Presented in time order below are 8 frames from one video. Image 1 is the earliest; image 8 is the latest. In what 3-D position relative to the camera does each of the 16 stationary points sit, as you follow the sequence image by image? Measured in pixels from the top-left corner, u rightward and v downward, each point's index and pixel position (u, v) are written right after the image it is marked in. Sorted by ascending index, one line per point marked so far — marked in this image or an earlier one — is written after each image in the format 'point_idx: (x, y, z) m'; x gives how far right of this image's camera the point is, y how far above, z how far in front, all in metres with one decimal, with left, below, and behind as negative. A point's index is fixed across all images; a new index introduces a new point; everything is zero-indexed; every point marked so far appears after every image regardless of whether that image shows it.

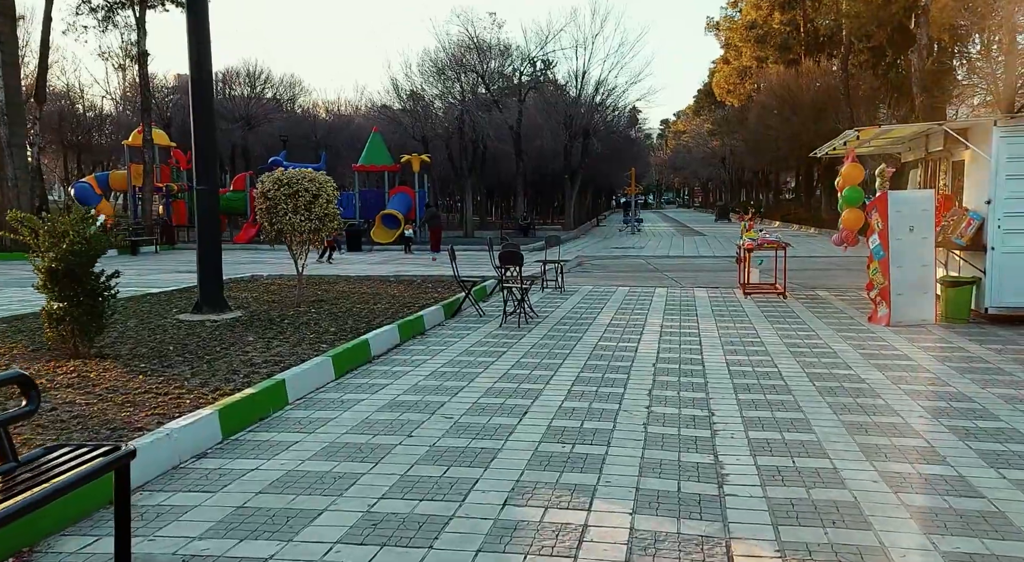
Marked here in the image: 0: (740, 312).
0: (+3.1, -0.4, +12.4) m
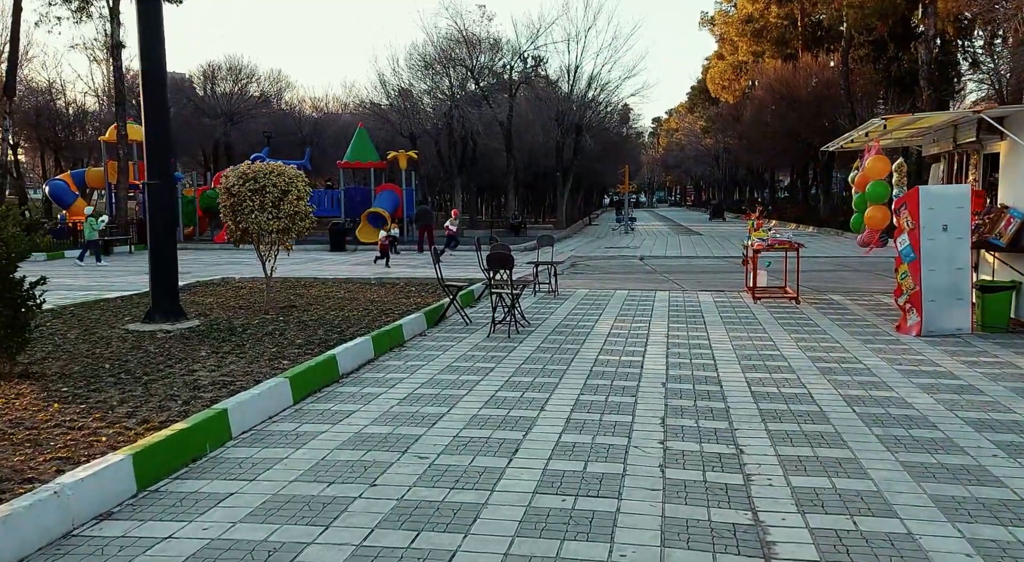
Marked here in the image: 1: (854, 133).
0: (+3.0, -0.5, +11.3) m
1: (+4.4, +1.9, +11.6) m
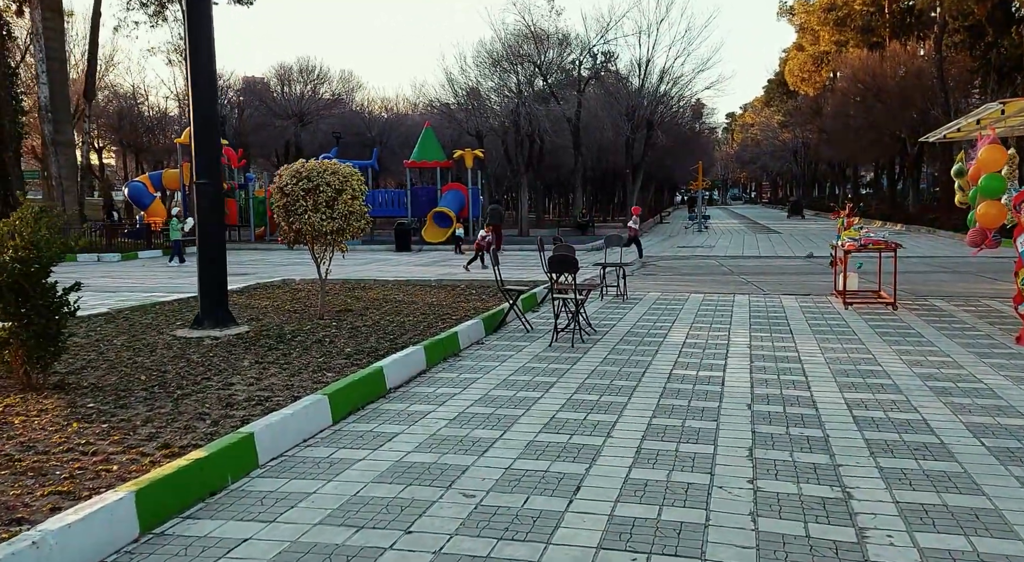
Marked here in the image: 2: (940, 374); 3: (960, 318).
0: (+3.7, -0.5, +10.3) m
1: (+5.2, +1.8, +10.5) m
2: (+3.5, -0.8, +7.5) m
3: (+5.4, -0.4, +11.1) m
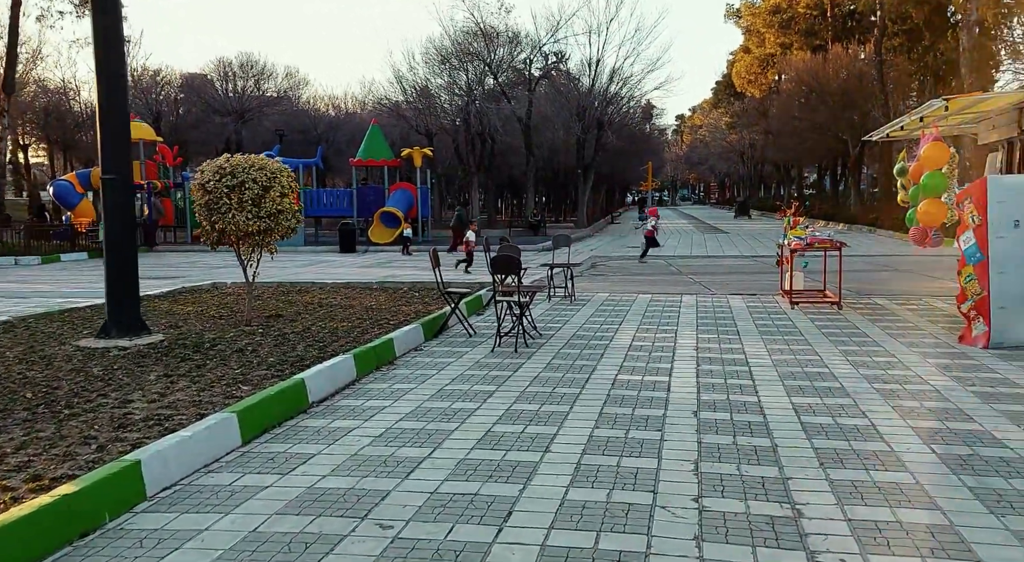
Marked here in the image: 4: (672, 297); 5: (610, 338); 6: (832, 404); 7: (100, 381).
0: (+3.1, -0.5, +10.1) m
1: (+4.5, +1.9, +10.4) m
2: (+3.0, -0.8, +7.3) m
3: (+4.7, -0.4, +10.9) m
4: (+2.4, -0.2, +13.4) m
5: (+1.0, -0.6, +9.5) m
6: (+2.2, -0.9, +6.4) m
7: (-3.0, -0.7, +6.7) m
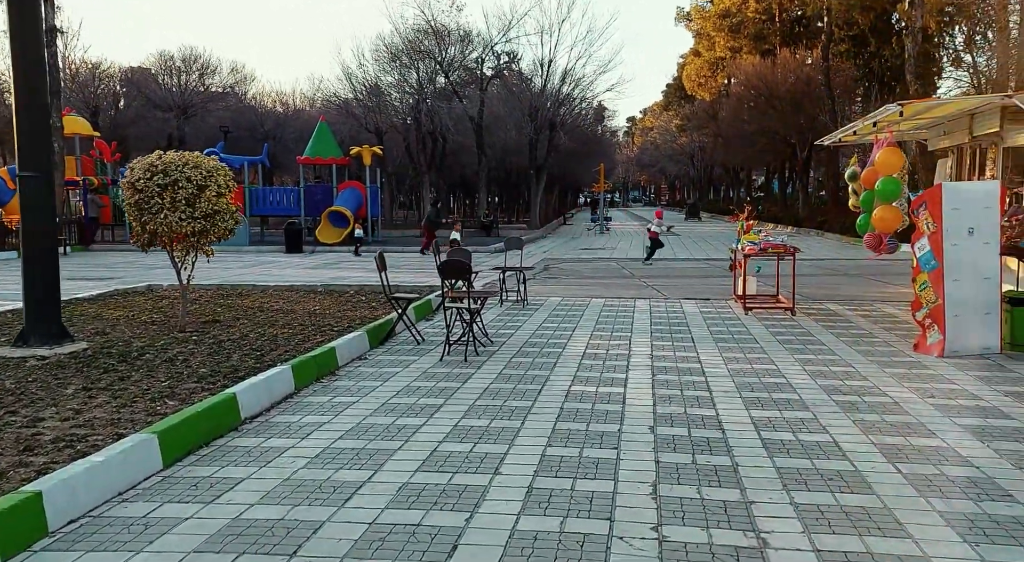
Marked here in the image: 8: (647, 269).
0: (+2.5, -0.6, +9.9) m
1: (+3.9, +1.8, +10.2) m
2: (+2.6, -0.8, +7.1) m
3: (+4.1, -0.5, +10.8) m
4: (+1.6, -0.3, +13.2) m
5: (+0.5, -0.7, +9.2) m
6: (+1.9, -0.9, +6.1) m
7: (-3.3, -0.8, +6.2) m
8: (+2.8, +0.2, +18.8) m
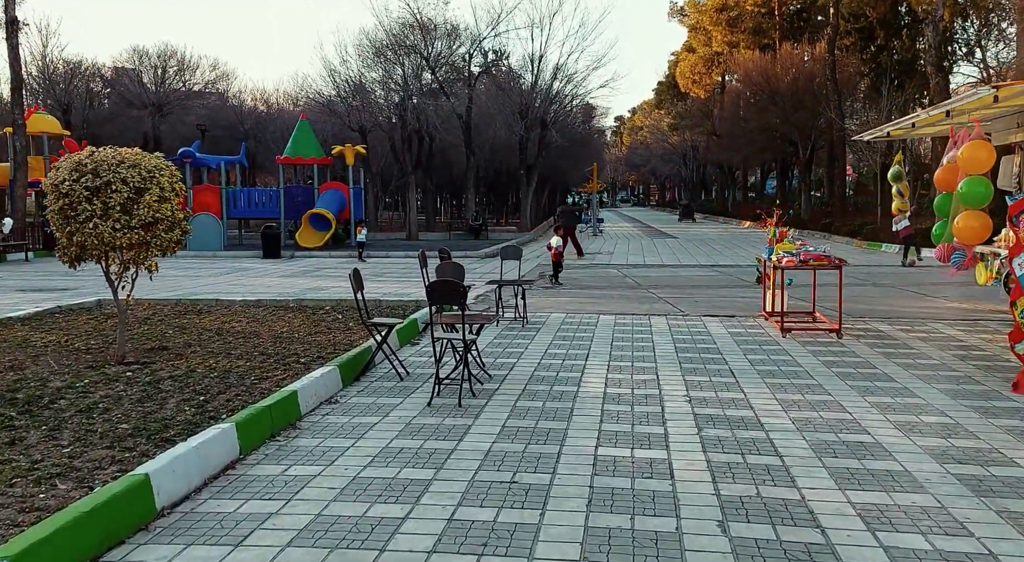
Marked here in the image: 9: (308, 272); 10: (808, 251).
0: (+2.6, -0.8, +8.3) m
1: (+4.0, +1.6, +8.7) m
2: (+2.7, -1.0, +5.5) m
3: (+4.1, -0.7, +9.3) m
4: (+1.6, -0.5, +11.6) m
5: (+0.5, -0.8, +7.6) m
6: (+2.0, -1.1, +4.6) m
7: (-3.3, -0.9, +4.5) m
8: (+2.7, +0.1, +17.3) m
9: (-4.2, +0.2, +18.3) m
10: (+3.5, +0.4, +10.7) m
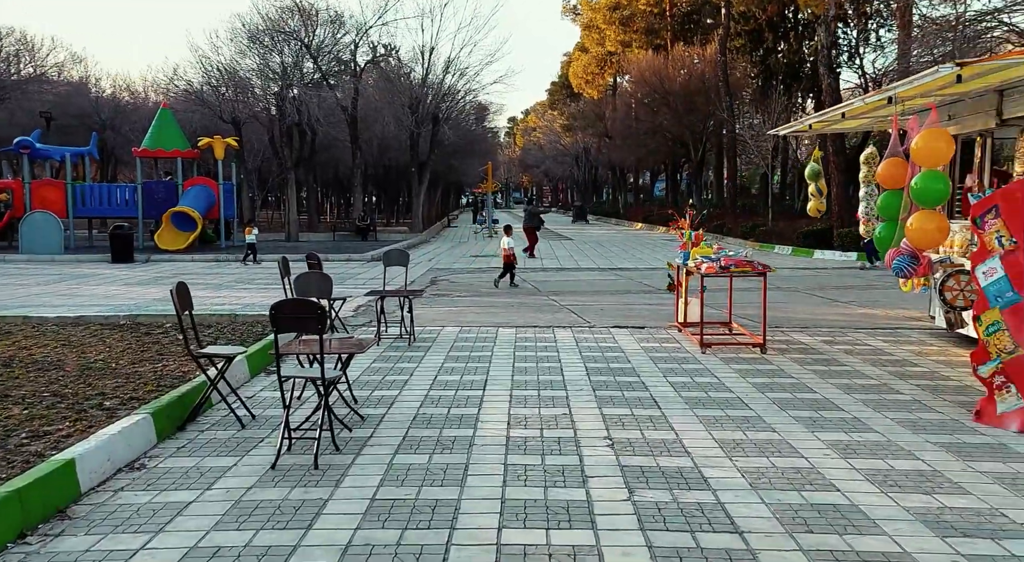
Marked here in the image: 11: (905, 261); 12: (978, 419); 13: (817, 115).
0: (+1.6, -0.9, +7.0) m
1: (+3.0, +1.5, +7.6) m
2: (+2.1, -1.1, +4.3) m
3: (+3.1, -0.8, +8.2) m
4: (+0.3, -0.6, +10.1) m
5: (-0.3, -0.9, +6.1) m
6: (+1.5, -1.2, +3.2) m
7: (-3.7, -1.1, +2.6) m
8: (+0.7, 0.0, +15.9) m
9: (-6.2, 0.0, +16.2) m
10: (+2.2, +0.3, +9.5) m
11: (+3.3, +0.2, +7.6) m
12: (+3.1, -0.9, +6.0) m
13: (+3.1, +1.7, +9.3) m
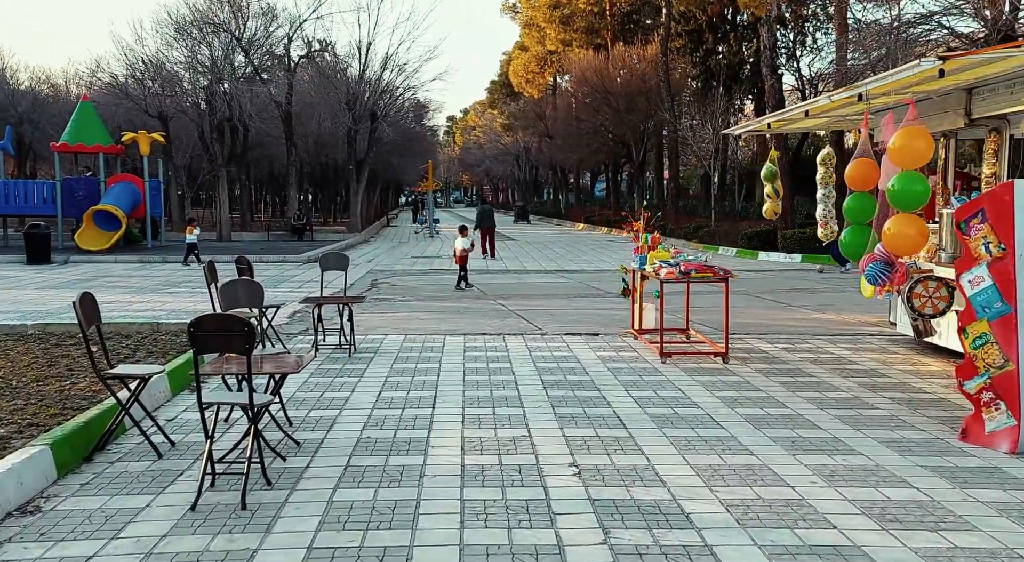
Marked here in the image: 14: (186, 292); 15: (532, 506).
0: (+1.3, -0.9, +6.5) m
1: (+2.6, +1.5, +7.1) m
2: (+1.9, -1.2, +3.8) m
3: (+2.7, -0.8, +7.8) m
4: (-0.2, -0.6, +9.6) m
5: (-0.6, -1.0, +5.5) m
6: (+1.4, -1.3, +2.7) m
7: (-3.7, -1.1, +1.7) m
8: (-0.3, -0.1, +15.3) m
9: (-7.2, 0.0, +15.1) m
10: (+1.7, +0.2, +9.0) m
11: (+2.9, +0.1, +7.2) m
12: (+2.8, -1.0, +5.6) m
13: (+2.6, +1.6, +8.9) m
14: (-4.8, -0.2, +13.3) m
15: (+0.1, -1.1, +4.5) m
